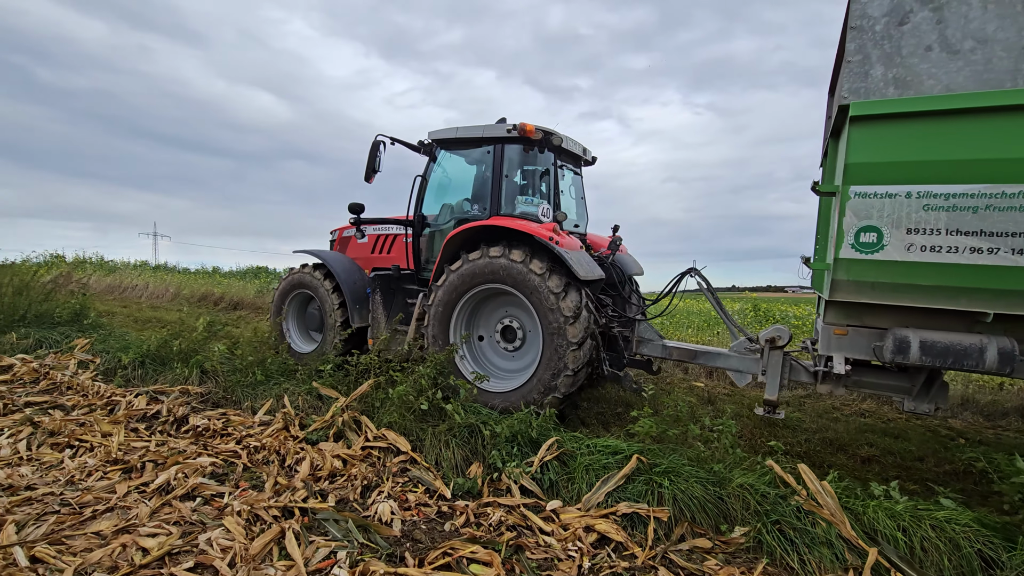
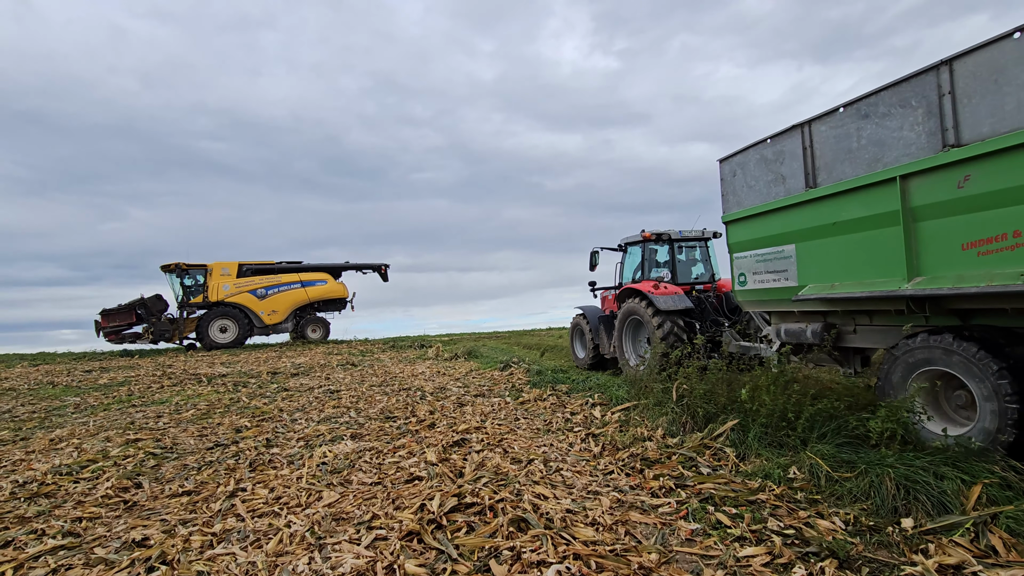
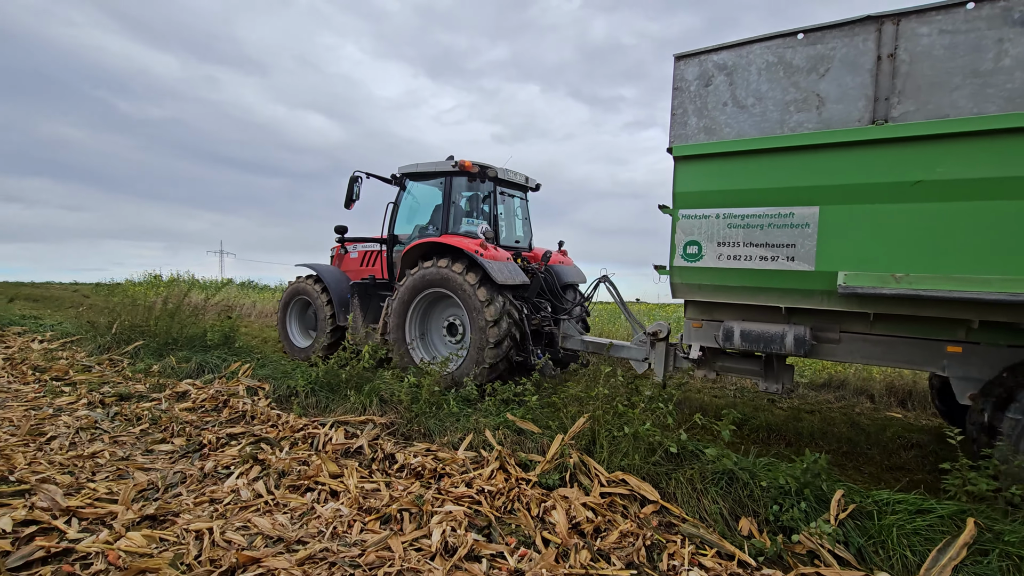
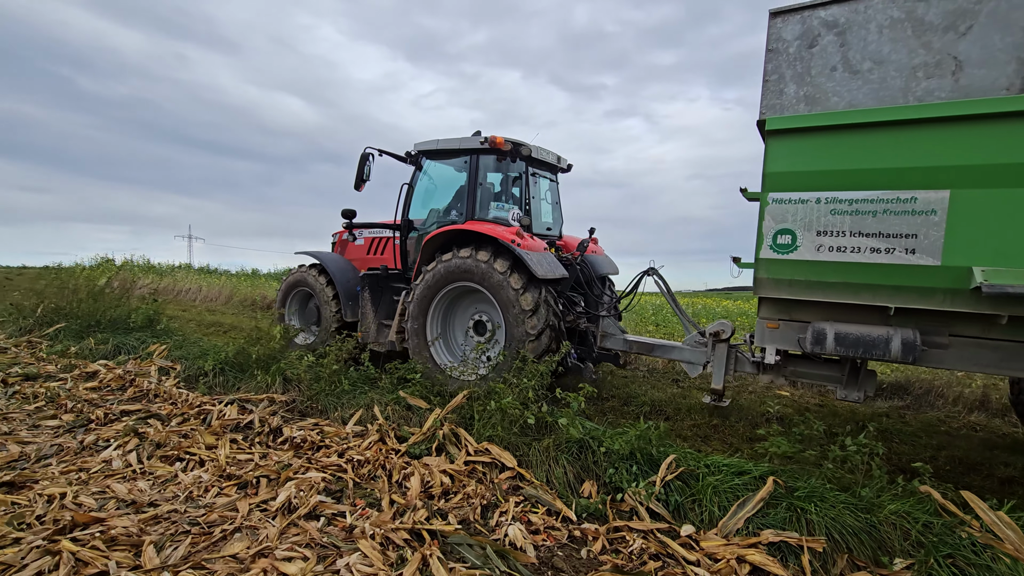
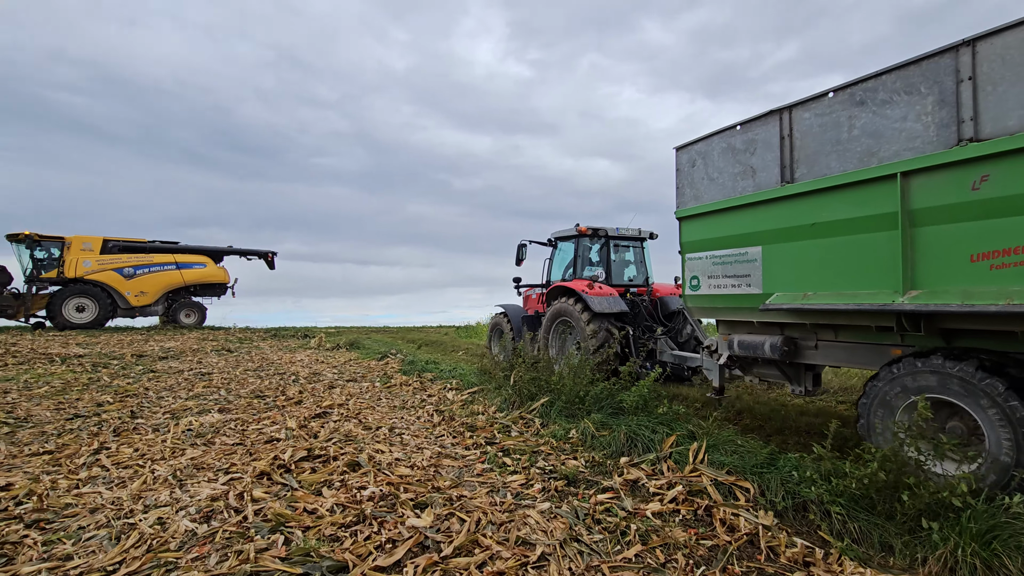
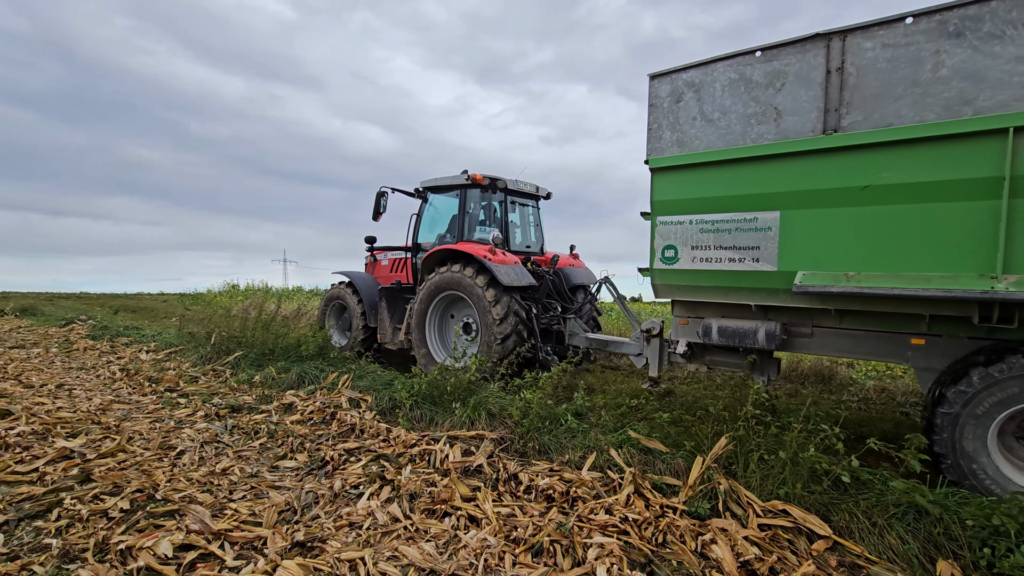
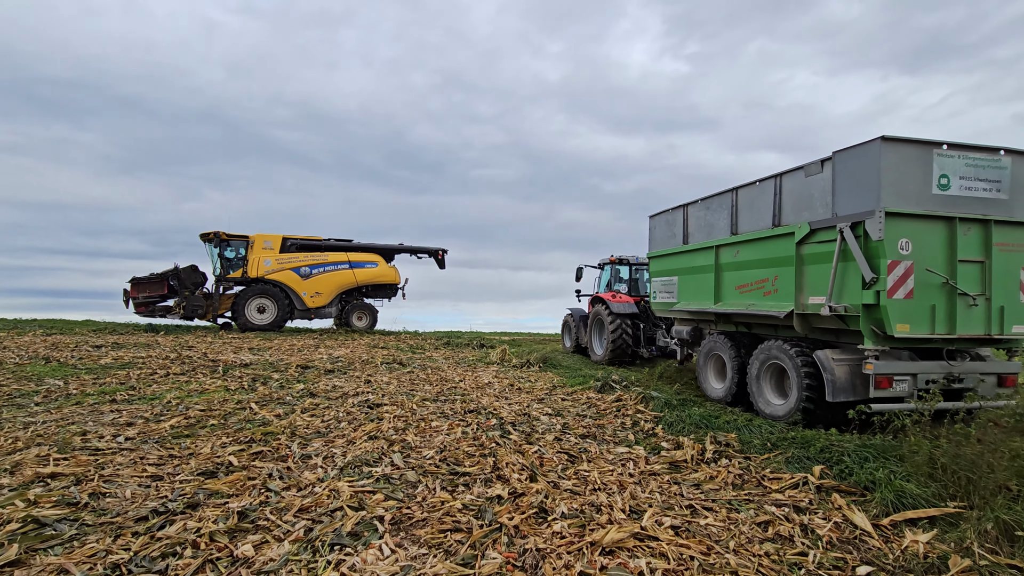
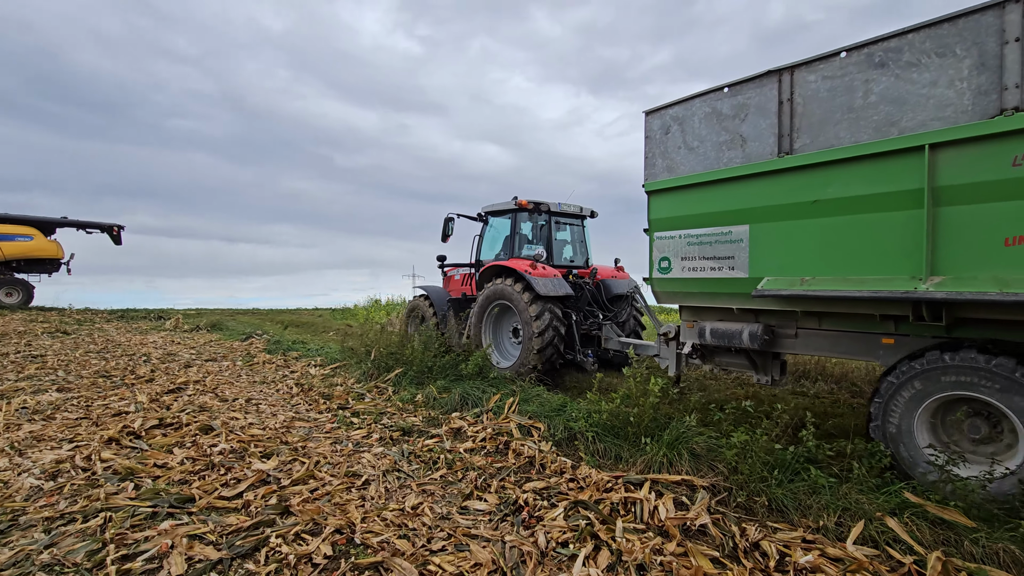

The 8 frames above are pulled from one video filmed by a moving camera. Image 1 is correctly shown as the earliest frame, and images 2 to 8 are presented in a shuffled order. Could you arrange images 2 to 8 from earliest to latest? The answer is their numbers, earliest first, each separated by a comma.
4, 3, 6, 8, 5, 2, 7
